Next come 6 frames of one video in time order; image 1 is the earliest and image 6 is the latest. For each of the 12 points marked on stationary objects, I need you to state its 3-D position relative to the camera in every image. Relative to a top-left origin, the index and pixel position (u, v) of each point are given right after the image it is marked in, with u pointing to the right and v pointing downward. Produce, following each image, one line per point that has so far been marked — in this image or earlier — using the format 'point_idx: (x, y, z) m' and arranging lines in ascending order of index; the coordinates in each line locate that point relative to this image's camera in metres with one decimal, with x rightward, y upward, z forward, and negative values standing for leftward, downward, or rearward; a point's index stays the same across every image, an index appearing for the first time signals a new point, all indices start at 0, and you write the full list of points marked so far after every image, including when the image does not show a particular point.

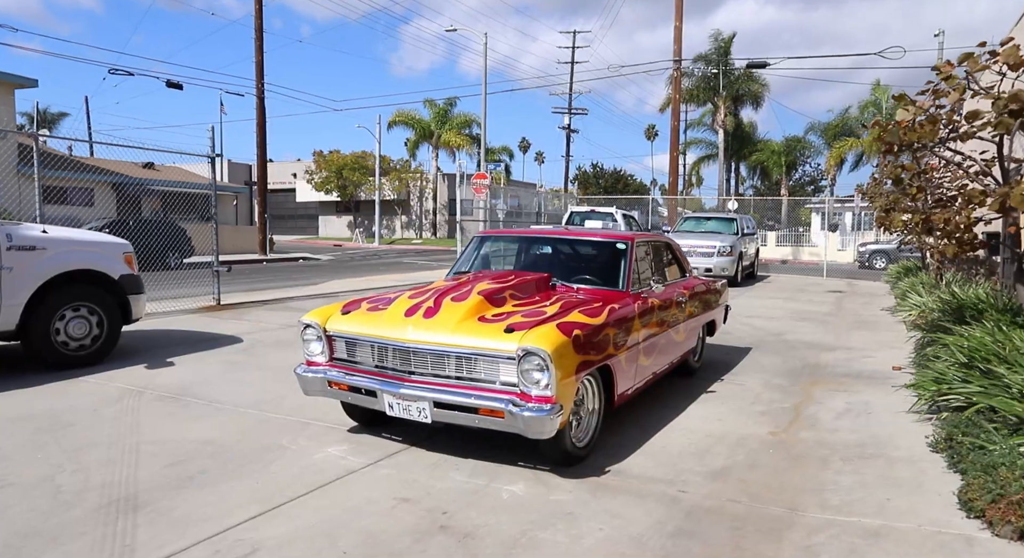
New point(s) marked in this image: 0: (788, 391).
0: (+2.9, -1.2, +7.1) m
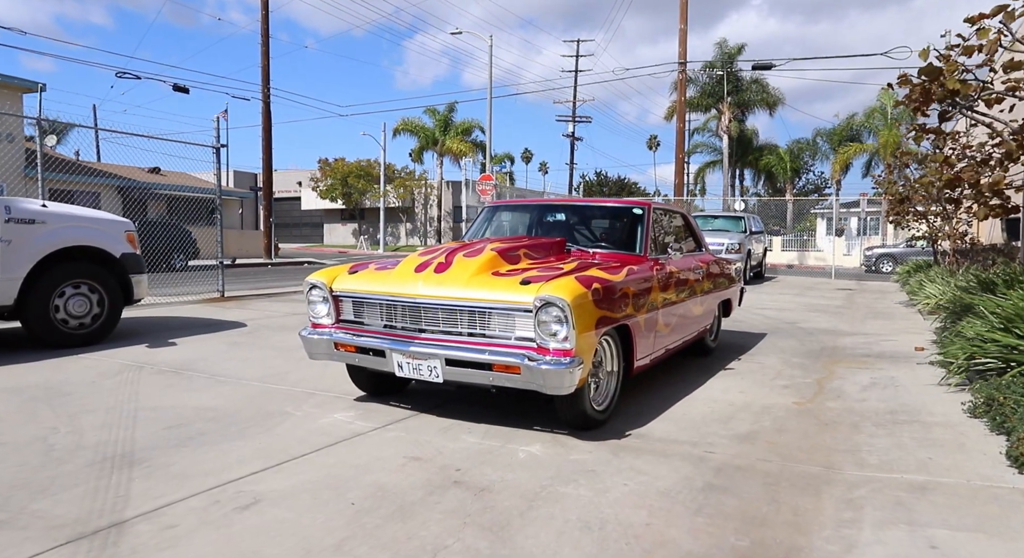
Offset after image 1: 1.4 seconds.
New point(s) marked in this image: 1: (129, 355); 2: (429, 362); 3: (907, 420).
0: (+3.0, -0.9, +6.9) m
1: (-3.8, -0.8, +6.8) m
2: (-0.5, -0.5, +4.2) m
3: (+2.7, -1.0, +4.7) m
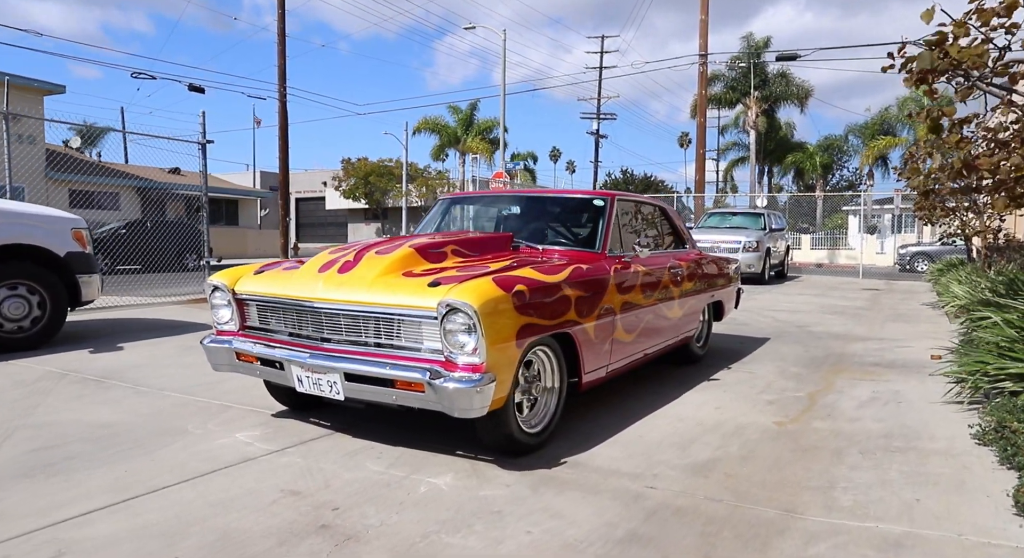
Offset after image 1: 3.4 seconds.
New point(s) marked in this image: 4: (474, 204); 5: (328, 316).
0: (+2.6, -0.9, +6.1) m
1: (-4.2, -0.8, +6.3) m
2: (-1.0, -0.5, +3.6) m
3: (+2.3, -1.0, +4.0) m
4: (-0.3, +0.6, +5.6) m
5: (-1.0, -0.2, +3.7) m
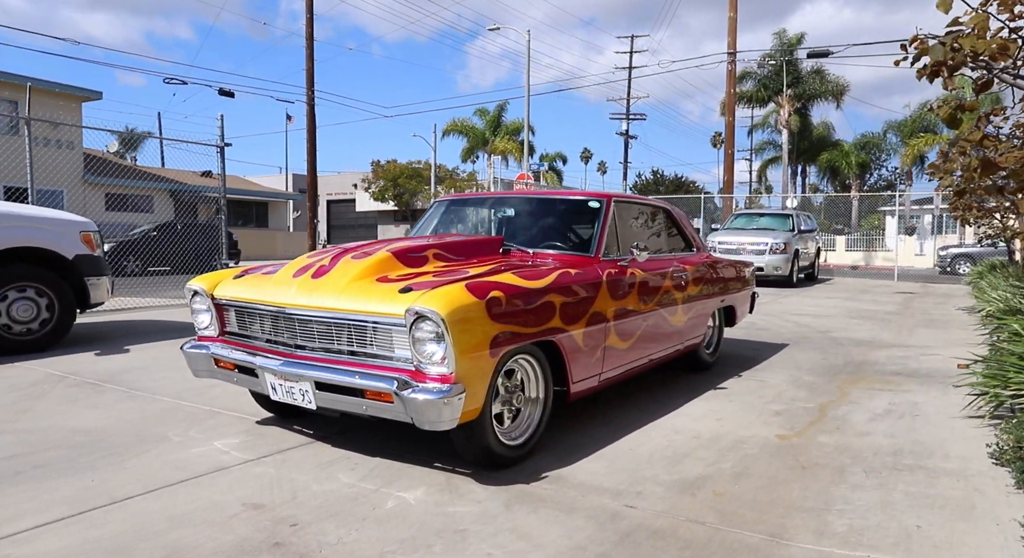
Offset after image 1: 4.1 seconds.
0: (+2.6, -0.9, +5.8) m
1: (-4.2, -0.8, +6.4) m
2: (-1.1, -0.6, +3.5) m
3: (+2.2, -1.0, +3.7) m
4: (-0.4, +0.6, +5.5) m
5: (-1.1, -0.2, +3.6) m
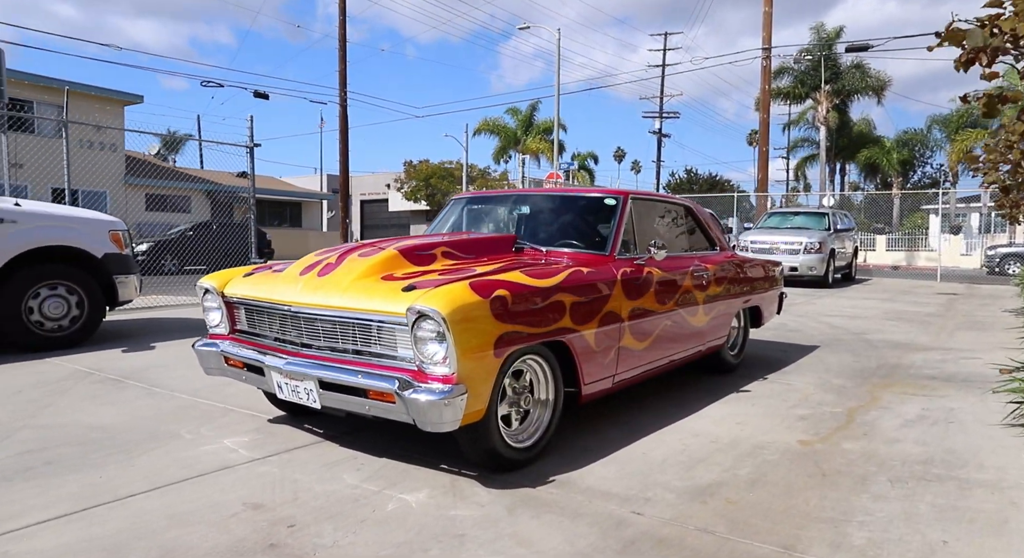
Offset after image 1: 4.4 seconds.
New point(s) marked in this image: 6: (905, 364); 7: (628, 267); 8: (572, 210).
0: (+2.8, -0.9, +5.6) m
1: (-4.0, -0.8, +6.5) m
2: (-1.1, -0.5, +3.5) m
3: (+2.2, -1.0, +3.5) m
4: (-0.2, +0.6, +5.4) m
5: (-1.1, -0.2, +3.6) m
6: (+4.1, -0.9, +7.1) m
7: (+0.8, +0.1, +4.5) m
8: (+0.4, +0.5, +4.8) m
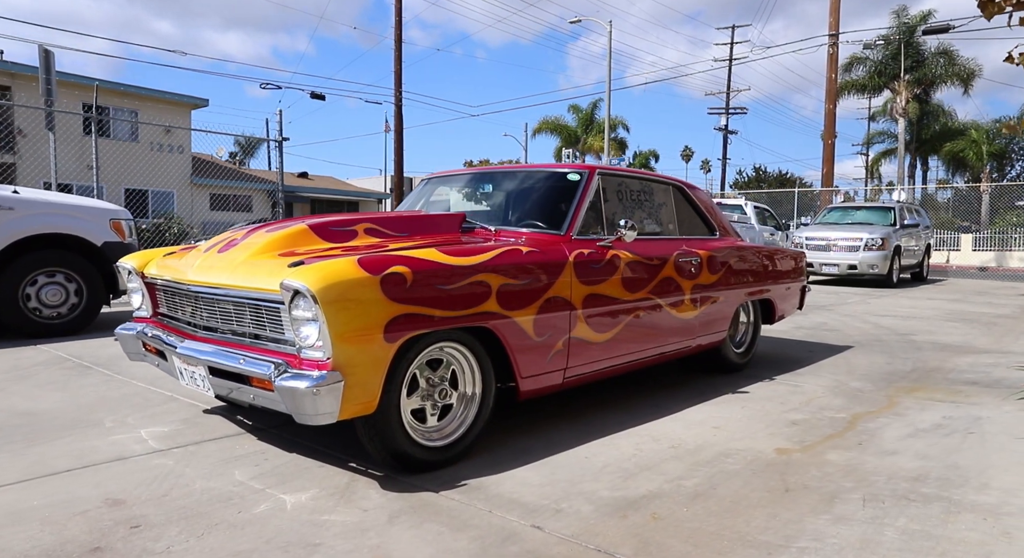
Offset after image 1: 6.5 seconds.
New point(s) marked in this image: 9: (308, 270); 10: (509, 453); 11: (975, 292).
0: (+2.5, -0.9, +4.9) m
1: (-4.1, -0.6, +6.5) m
2: (-1.5, -0.4, +3.2) m
3: (+1.8, -0.9, +2.9) m
4: (-0.4, +0.7, +5.0) m
5: (-1.5, -0.1, +3.3) m
6: (+4.0, -0.8, +6.3) m
7: (+0.5, +0.2, +4.0) m
8: (+0.1, +0.6, +4.4) m
9: (-0.8, 0.0, +2.7) m
10: (0.0, -0.9, +3.5) m
11: (+11.3, -0.3, +16.6) m
